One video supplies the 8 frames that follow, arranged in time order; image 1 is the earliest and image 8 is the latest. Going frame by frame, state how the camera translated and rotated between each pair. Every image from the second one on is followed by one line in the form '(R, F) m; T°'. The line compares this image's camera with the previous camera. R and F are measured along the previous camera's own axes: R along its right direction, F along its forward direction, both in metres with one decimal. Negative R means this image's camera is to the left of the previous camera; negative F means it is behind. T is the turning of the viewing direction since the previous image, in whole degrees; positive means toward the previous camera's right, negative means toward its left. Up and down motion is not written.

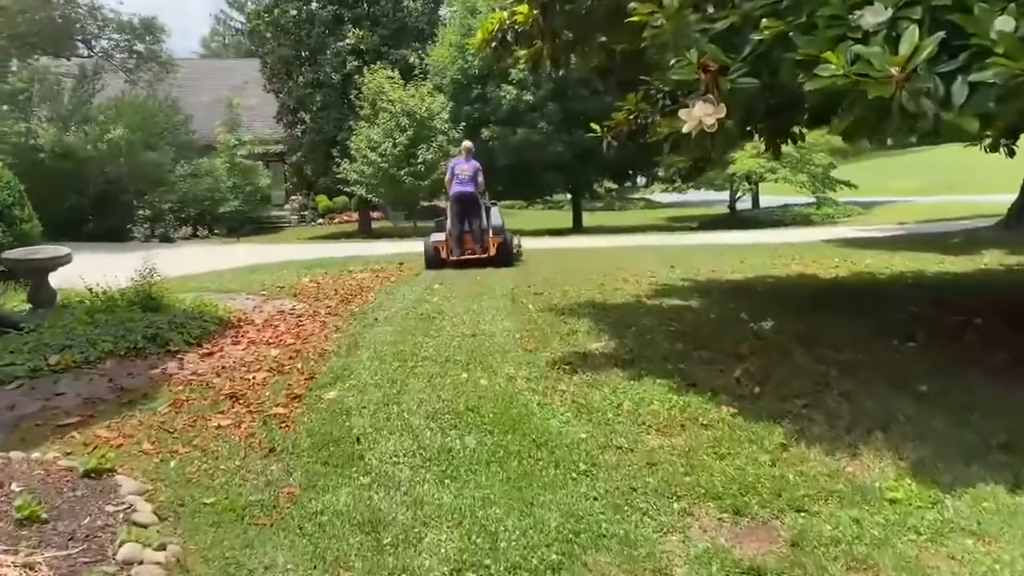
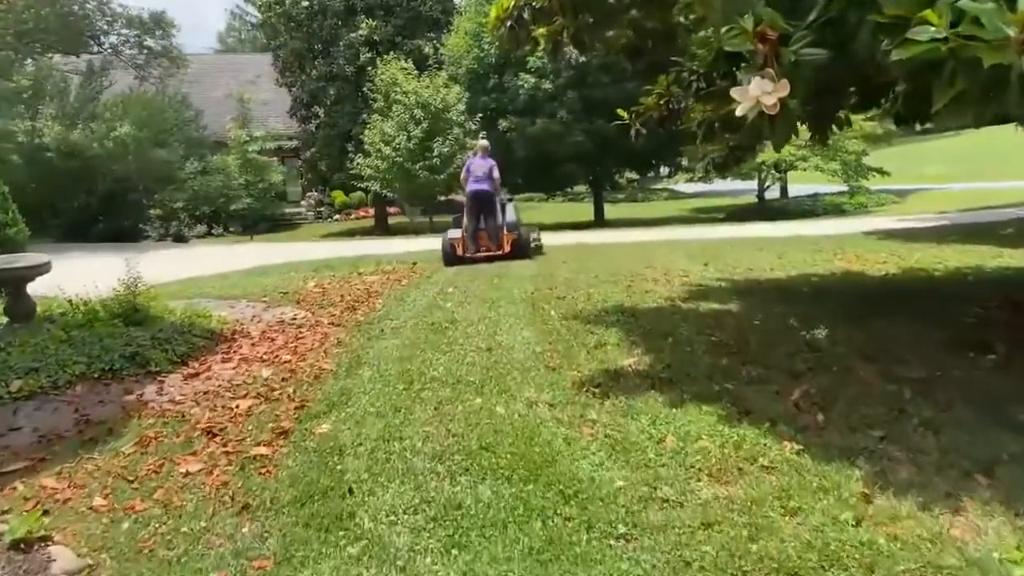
(0.0, +0.9) m; -1°
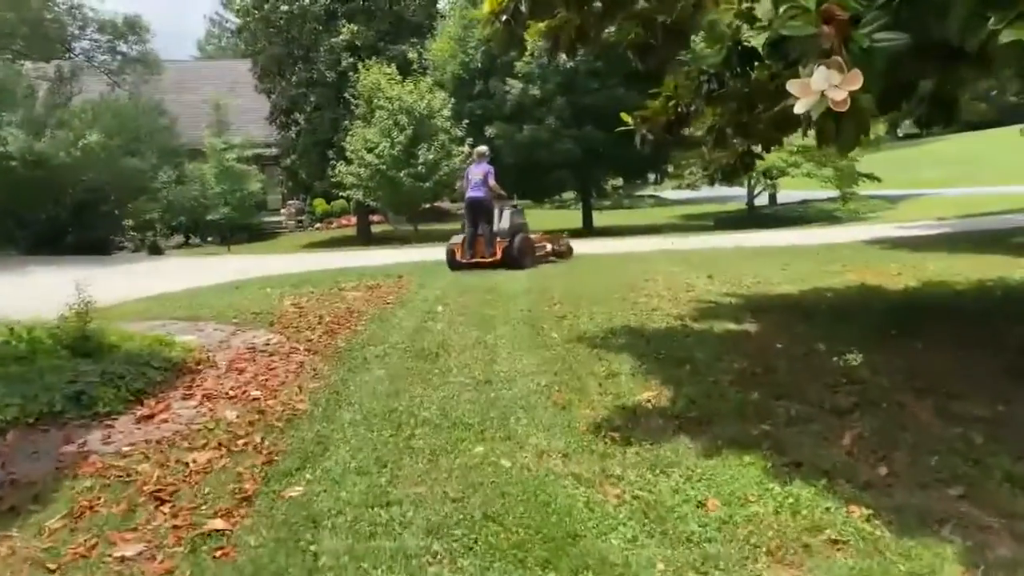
(-0.1, +0.8) m; +1°
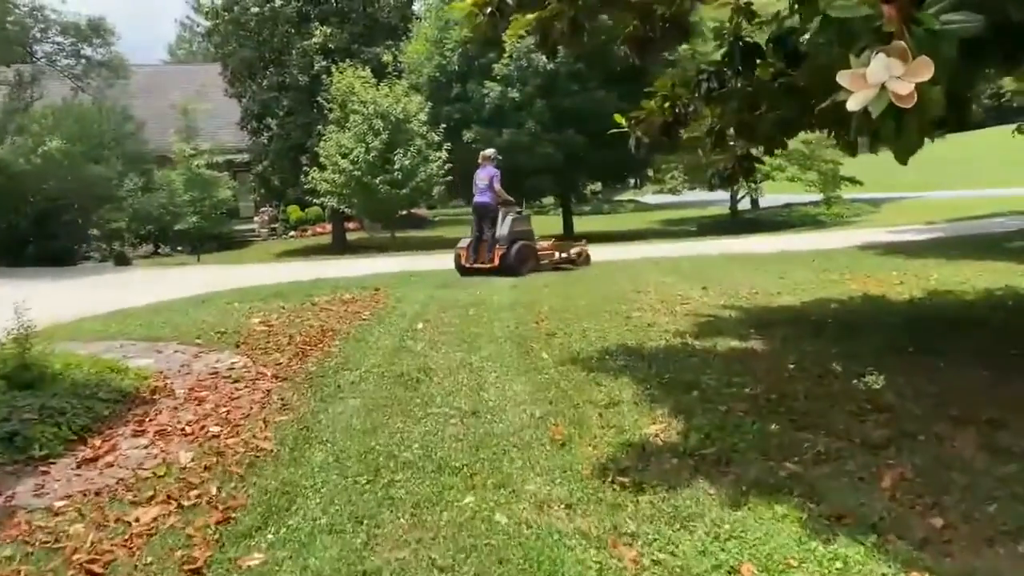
(-0.1, +0.6) m; +2°
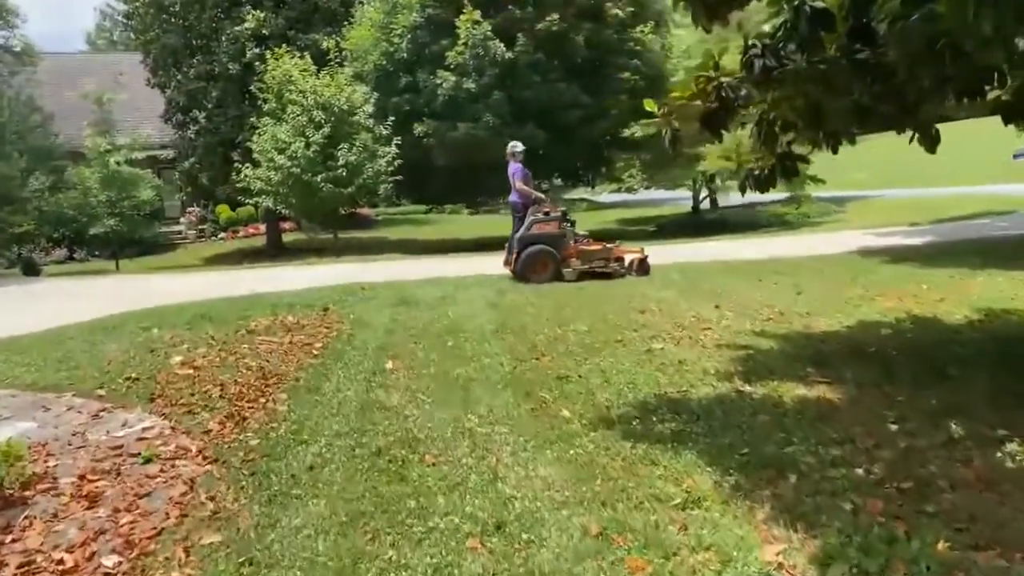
(-0.5, +1.8) m; +4°
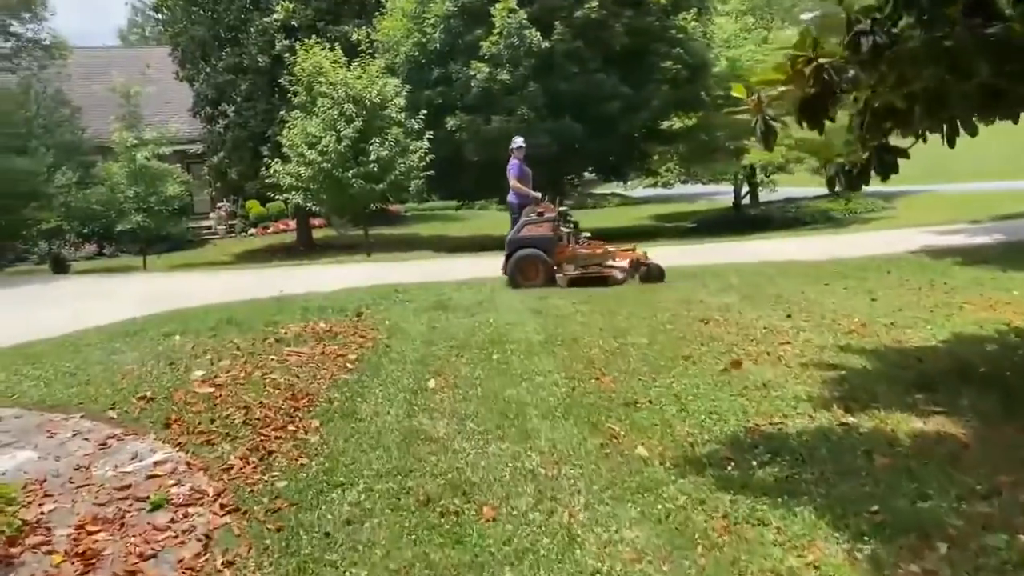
(-0.2, +0.8) m; -2°
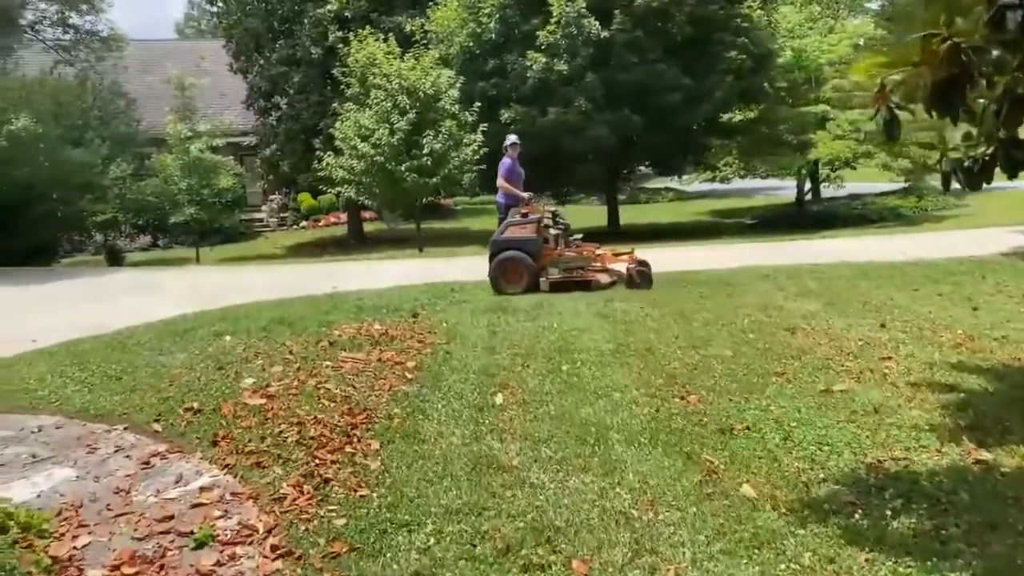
(-0.2, +0.6) m; -3°
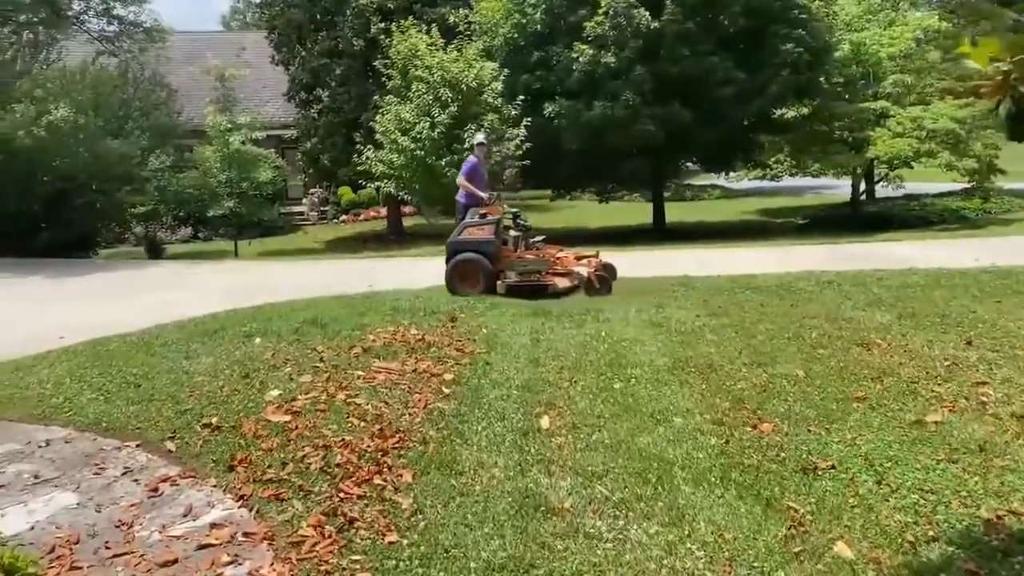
(-0.1, +0.6) m; -3°
